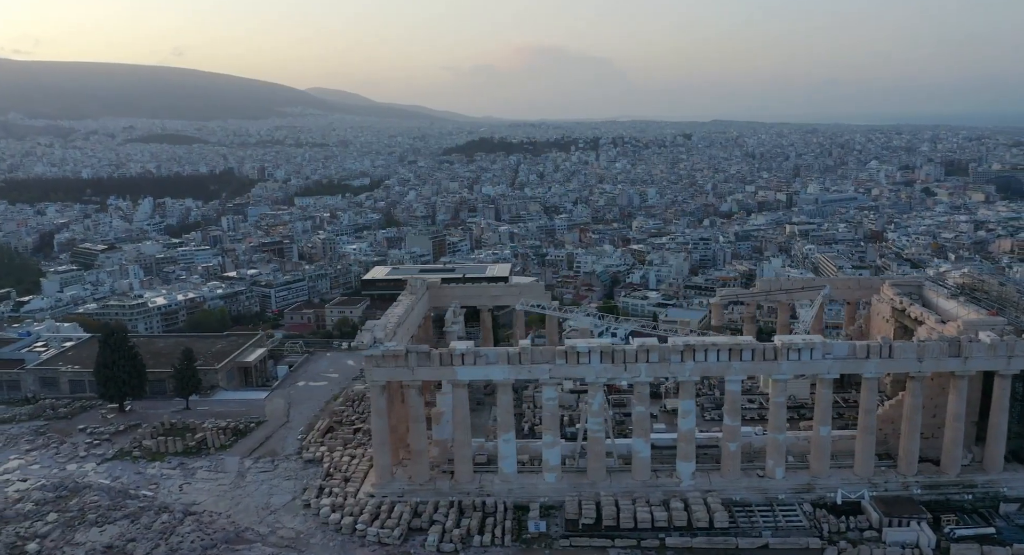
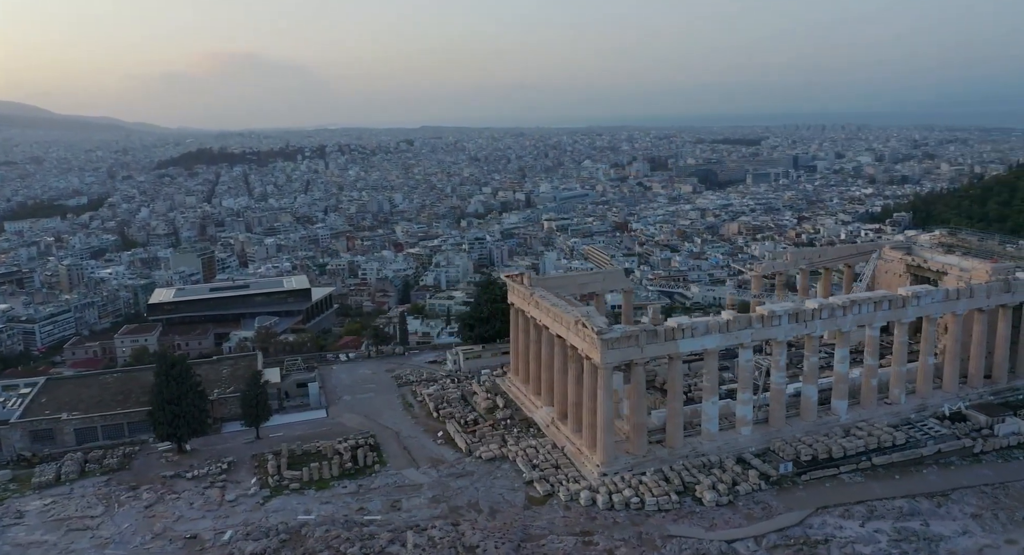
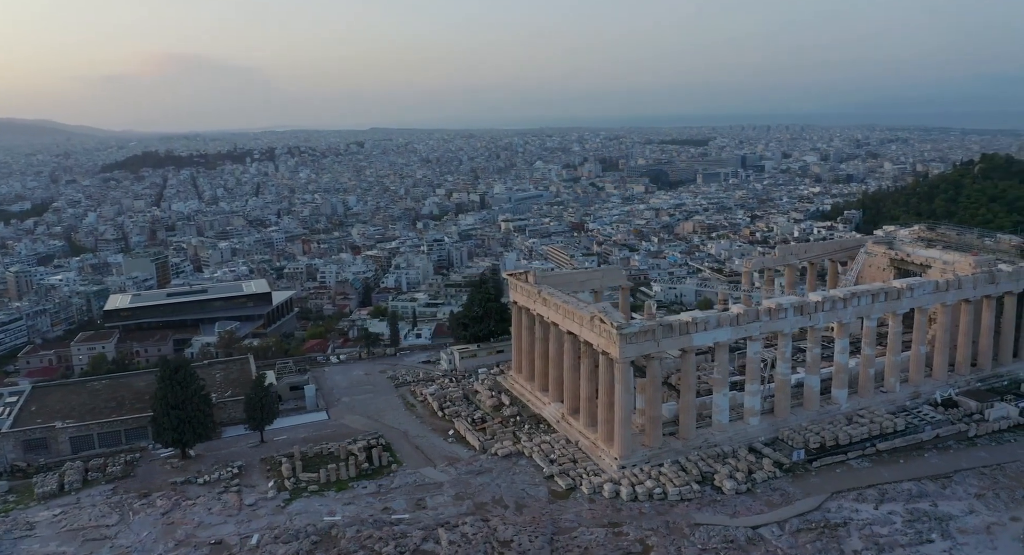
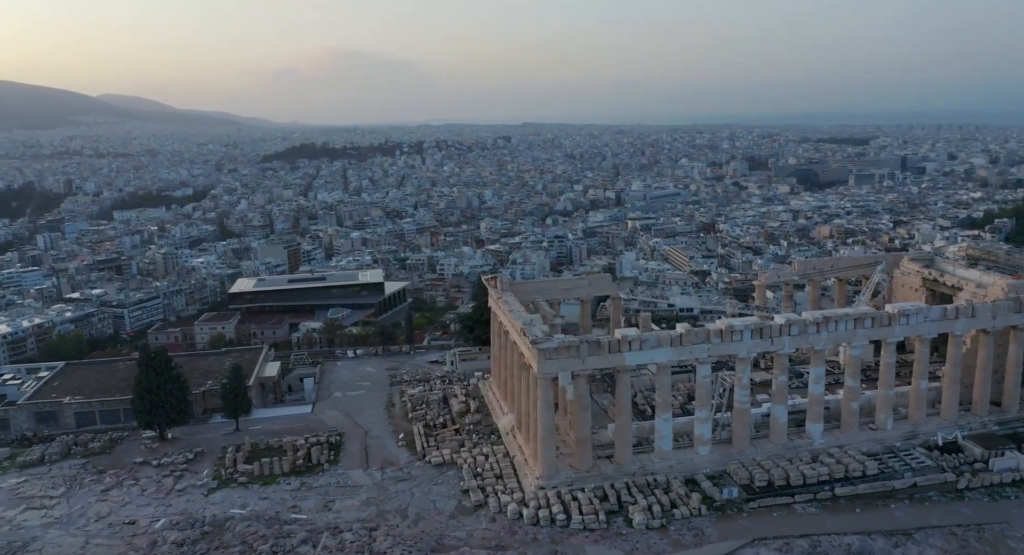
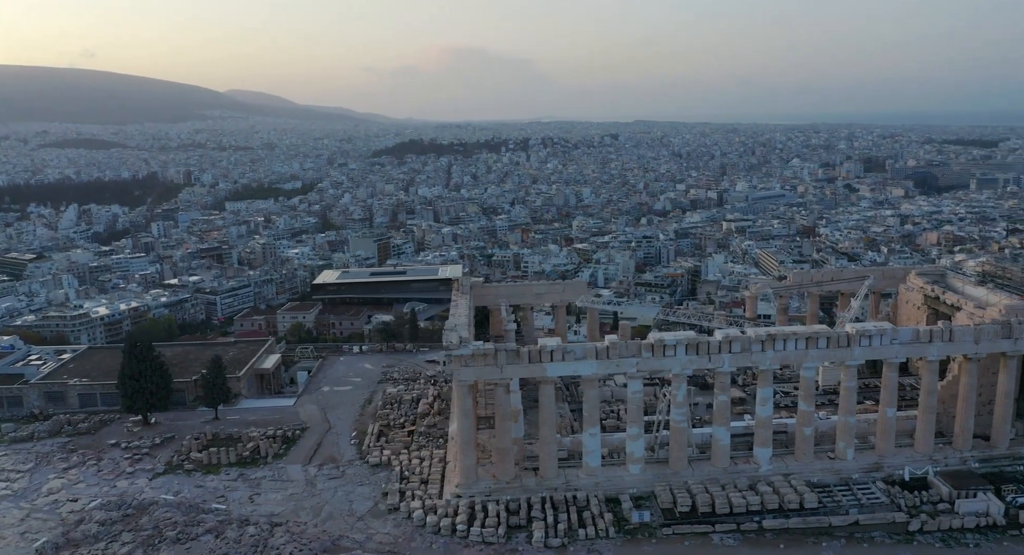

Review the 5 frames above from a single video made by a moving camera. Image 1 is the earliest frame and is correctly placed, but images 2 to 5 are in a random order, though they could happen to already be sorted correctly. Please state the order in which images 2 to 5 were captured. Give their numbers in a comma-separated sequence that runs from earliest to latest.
5, 4, 2, 3
